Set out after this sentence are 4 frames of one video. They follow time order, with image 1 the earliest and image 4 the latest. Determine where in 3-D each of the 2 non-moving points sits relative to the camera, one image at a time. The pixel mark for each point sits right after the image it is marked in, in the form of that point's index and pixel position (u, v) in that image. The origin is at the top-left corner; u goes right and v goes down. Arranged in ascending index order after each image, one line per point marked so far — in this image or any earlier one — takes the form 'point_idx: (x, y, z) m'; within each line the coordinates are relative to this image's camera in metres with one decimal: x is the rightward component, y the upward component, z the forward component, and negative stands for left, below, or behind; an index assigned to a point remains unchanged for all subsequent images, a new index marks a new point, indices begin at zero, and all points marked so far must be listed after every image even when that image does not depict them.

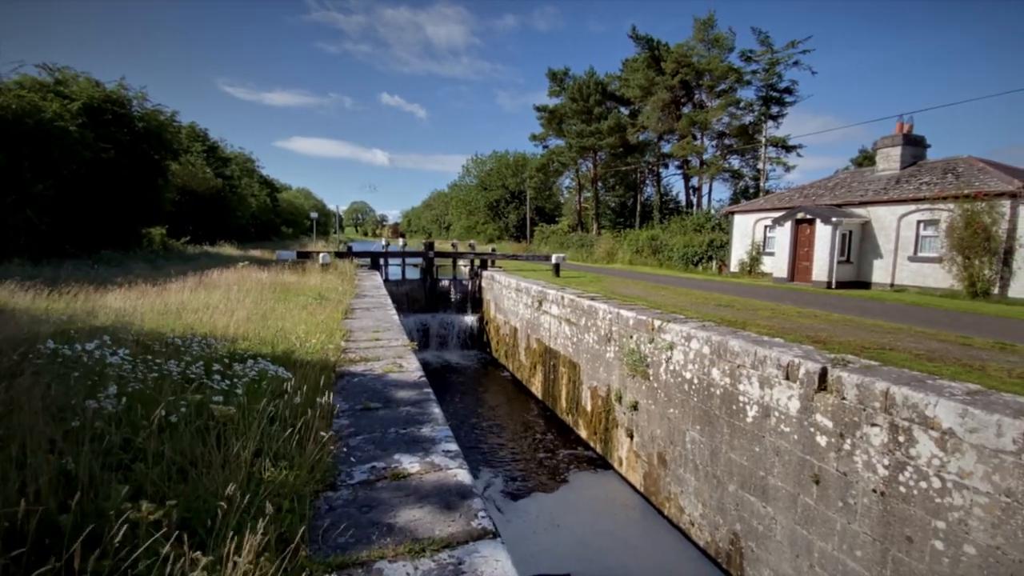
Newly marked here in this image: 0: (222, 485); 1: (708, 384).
0: (-1.1, -0.7, +1.7) m
1: (+2.2, -1.1, +5.1) m
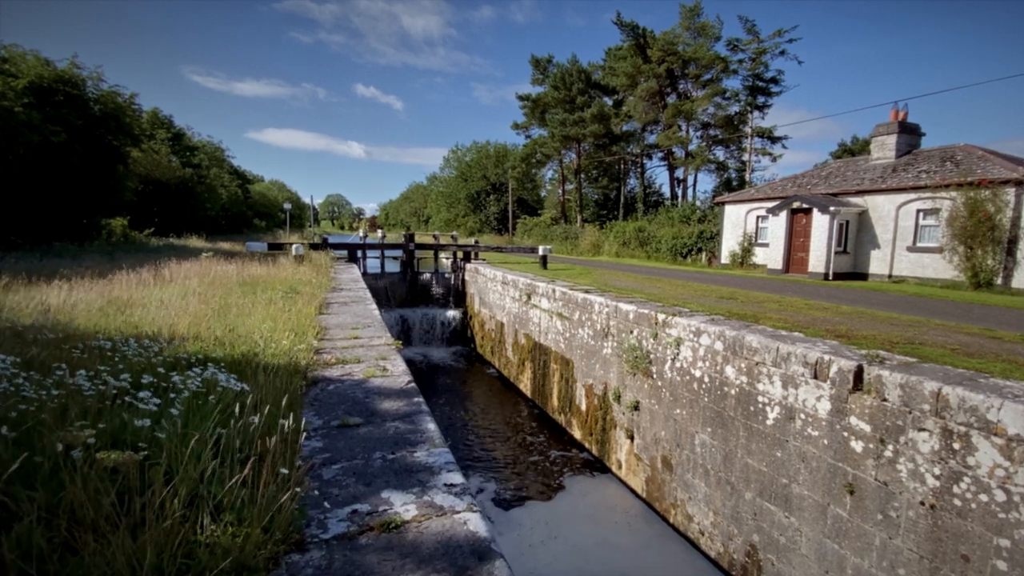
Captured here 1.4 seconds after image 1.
0: (-1.0, -0.7, +1.2) m
1: (+2.1, -1.0, +4.7) m
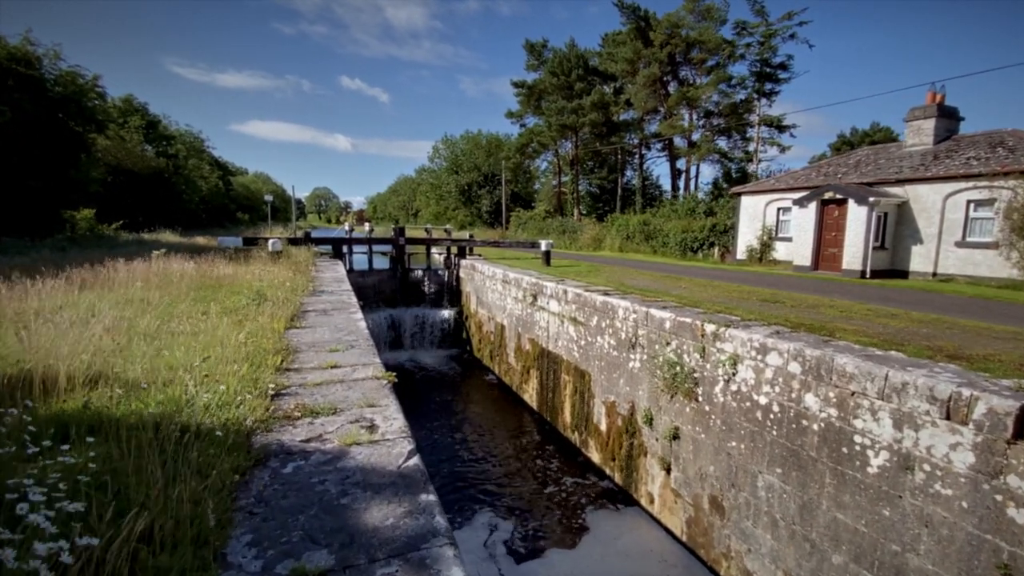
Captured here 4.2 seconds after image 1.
0: (-0.7, -0.8, +0.1) m
1: (+2.3, -1.0, +3.8) m
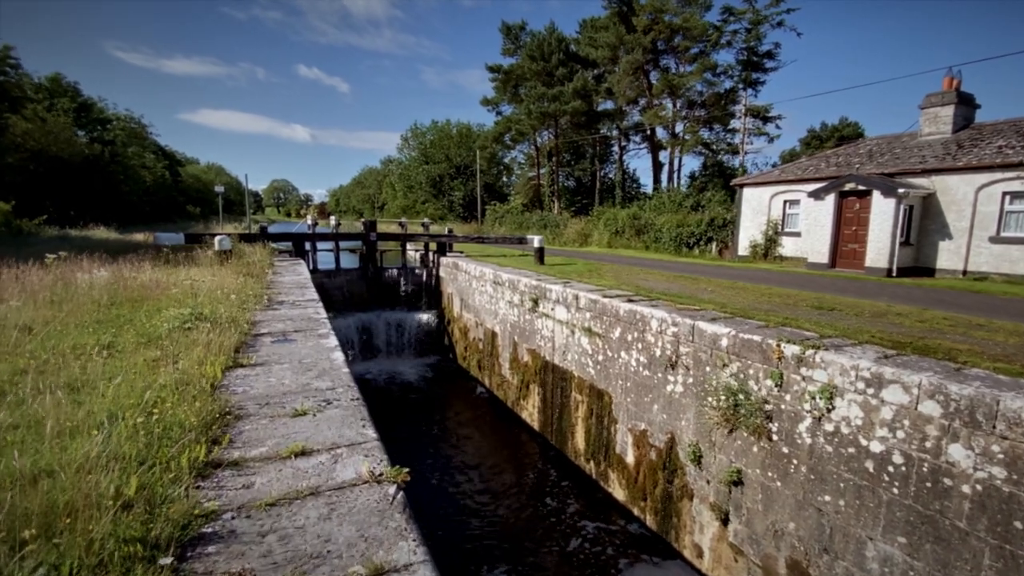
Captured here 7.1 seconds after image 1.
0: (-0.2, -1.0, -1.0) m
1: (+2.6, -1.1, +2.8) m
